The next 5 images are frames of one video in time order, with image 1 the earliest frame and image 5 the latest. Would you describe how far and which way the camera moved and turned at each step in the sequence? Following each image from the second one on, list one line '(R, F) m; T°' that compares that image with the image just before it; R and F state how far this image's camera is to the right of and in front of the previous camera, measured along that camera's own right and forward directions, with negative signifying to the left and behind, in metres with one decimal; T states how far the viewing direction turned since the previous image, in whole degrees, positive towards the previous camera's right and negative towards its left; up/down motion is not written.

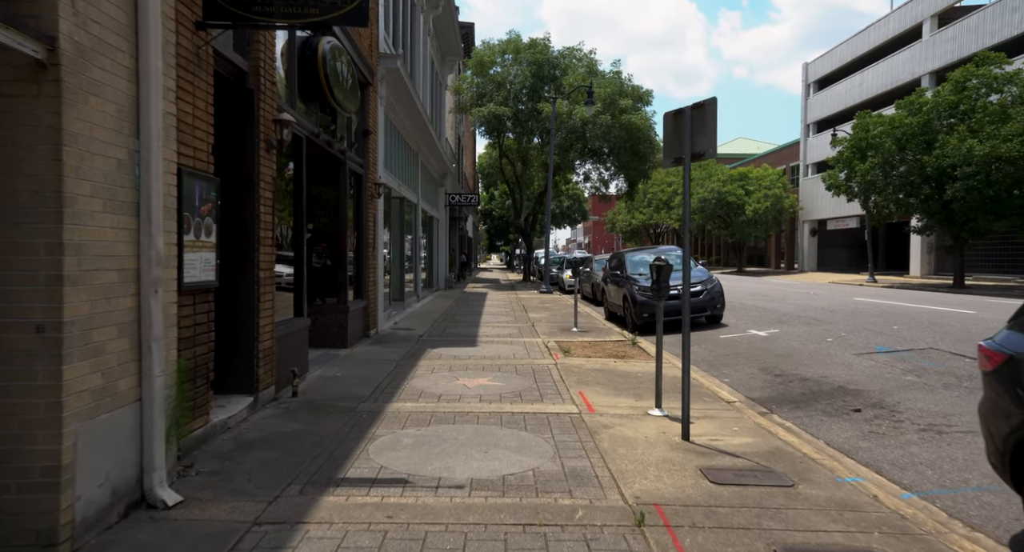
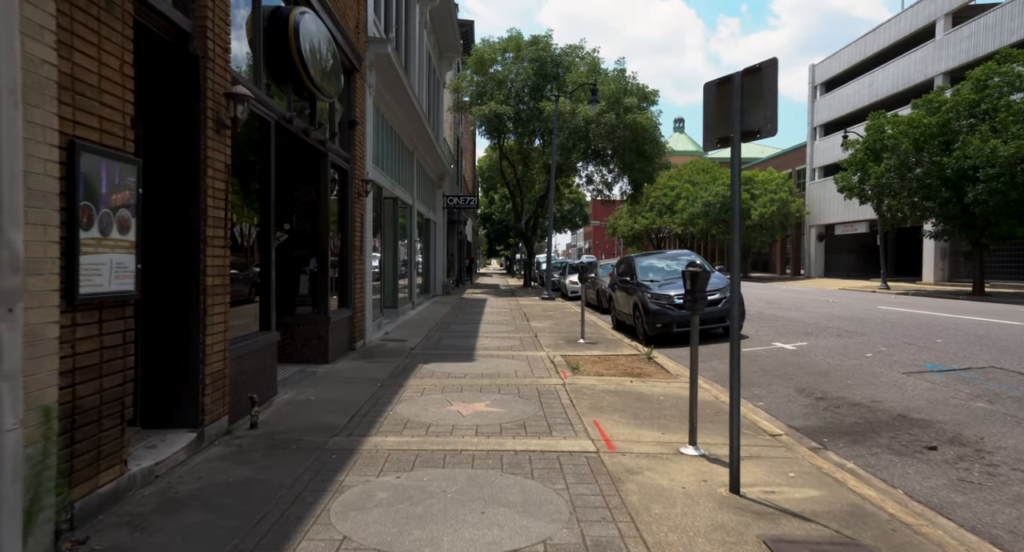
(0.0, +1.0) m; 0°
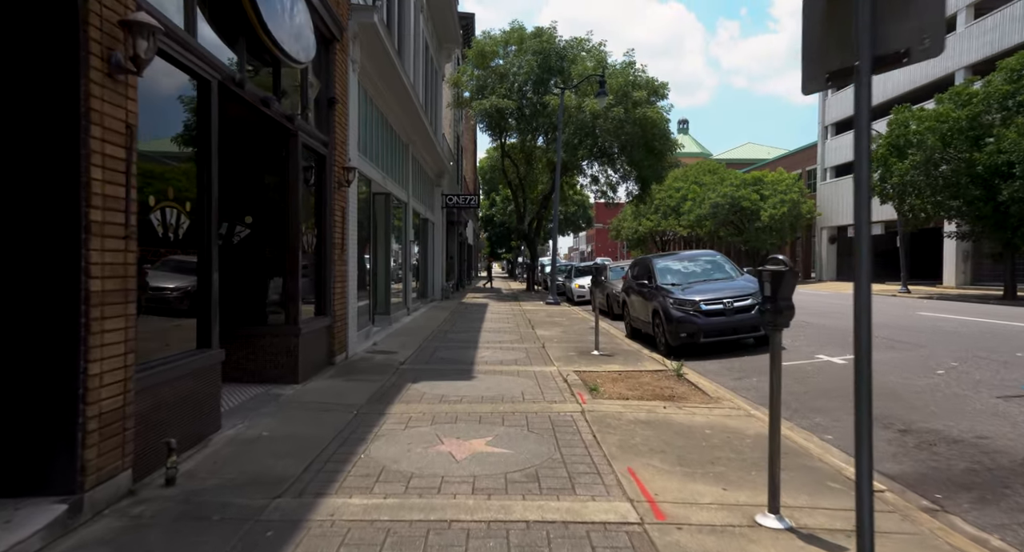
(0.0, +1.4) m; 0°
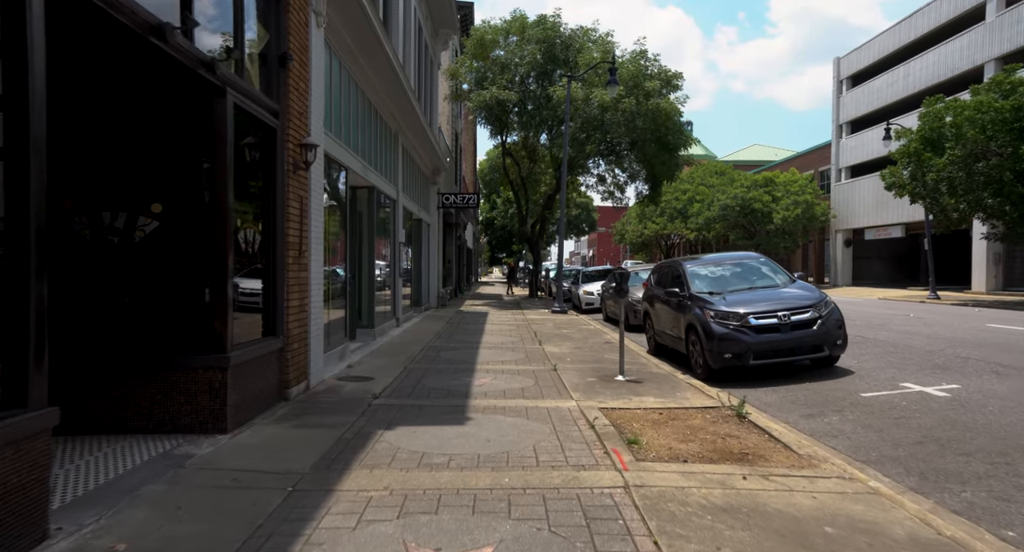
(-0.1, +2.0) m; 0°
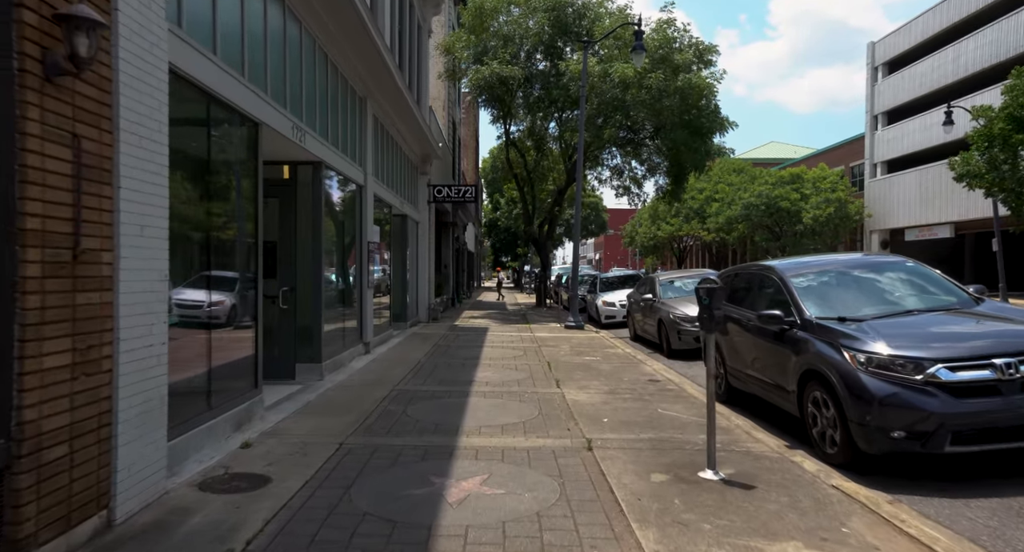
(0.0, +3.7) m; 0°
